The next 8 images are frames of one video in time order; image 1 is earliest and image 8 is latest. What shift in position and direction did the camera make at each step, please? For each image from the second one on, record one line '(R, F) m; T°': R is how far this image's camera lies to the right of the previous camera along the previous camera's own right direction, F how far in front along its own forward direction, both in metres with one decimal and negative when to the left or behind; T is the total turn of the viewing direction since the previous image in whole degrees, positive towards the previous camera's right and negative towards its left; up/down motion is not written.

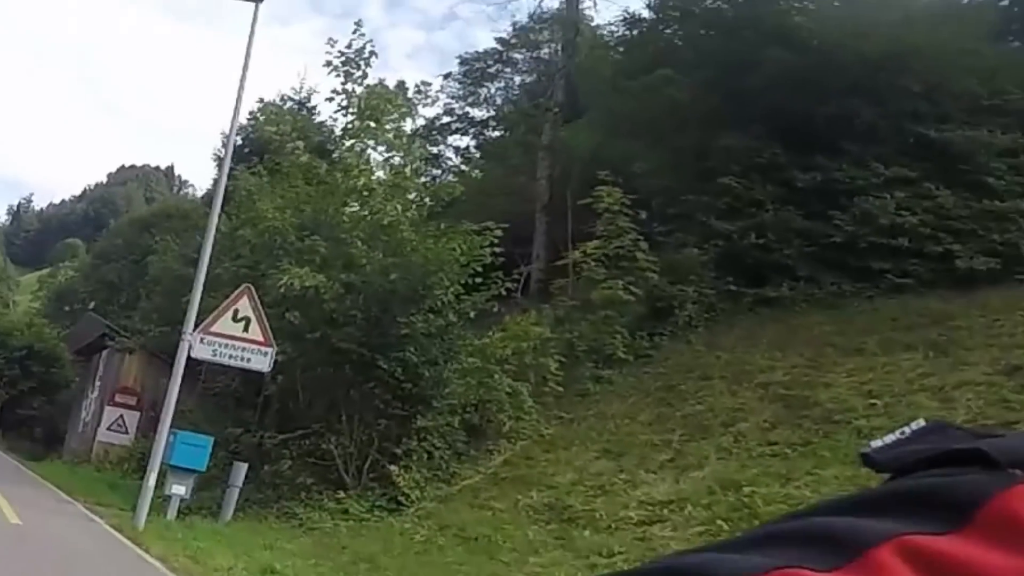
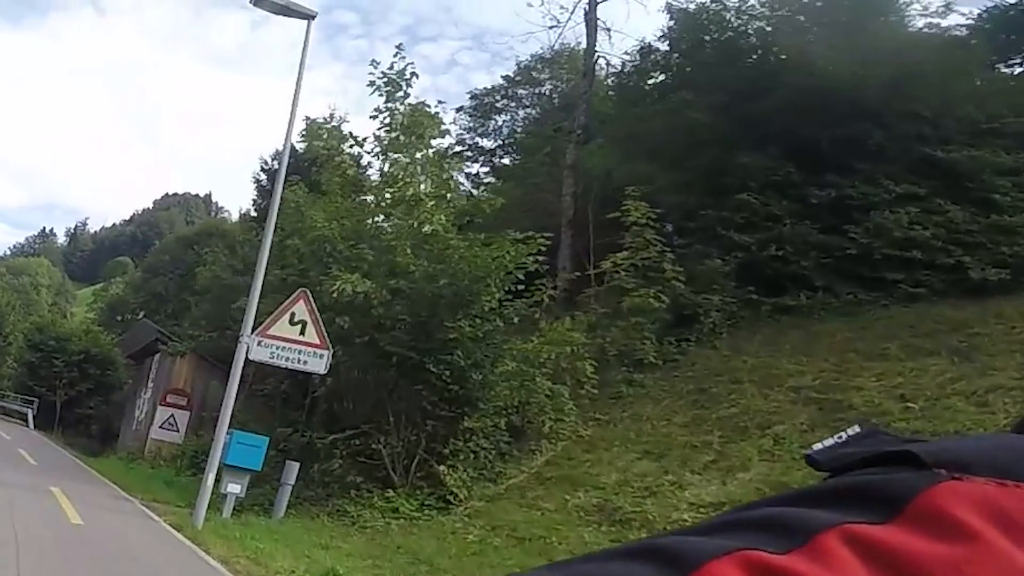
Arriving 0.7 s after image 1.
(-0.4, -0.5) m; 0°
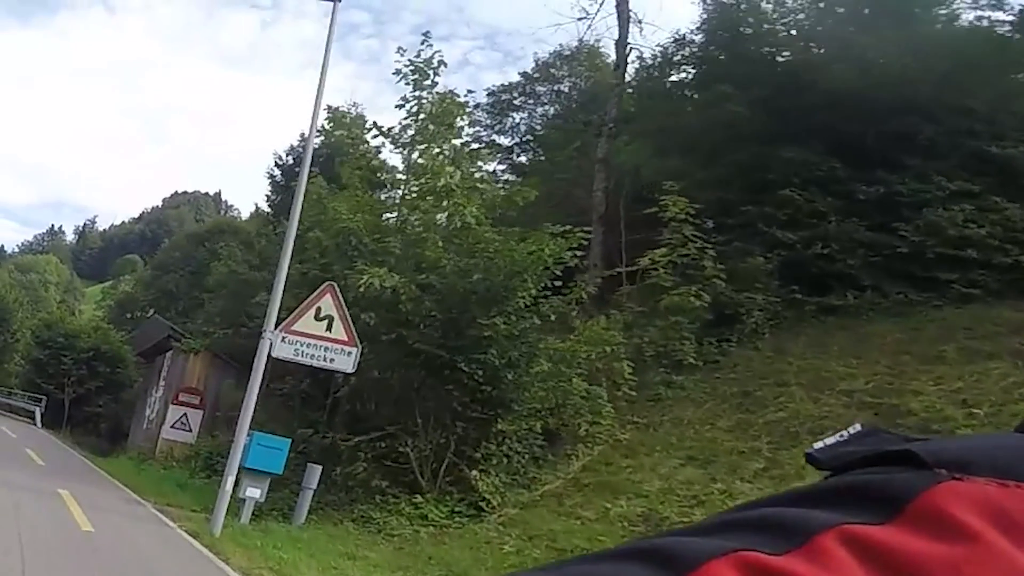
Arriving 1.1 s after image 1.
(-0.2, +0.9) m; 0°
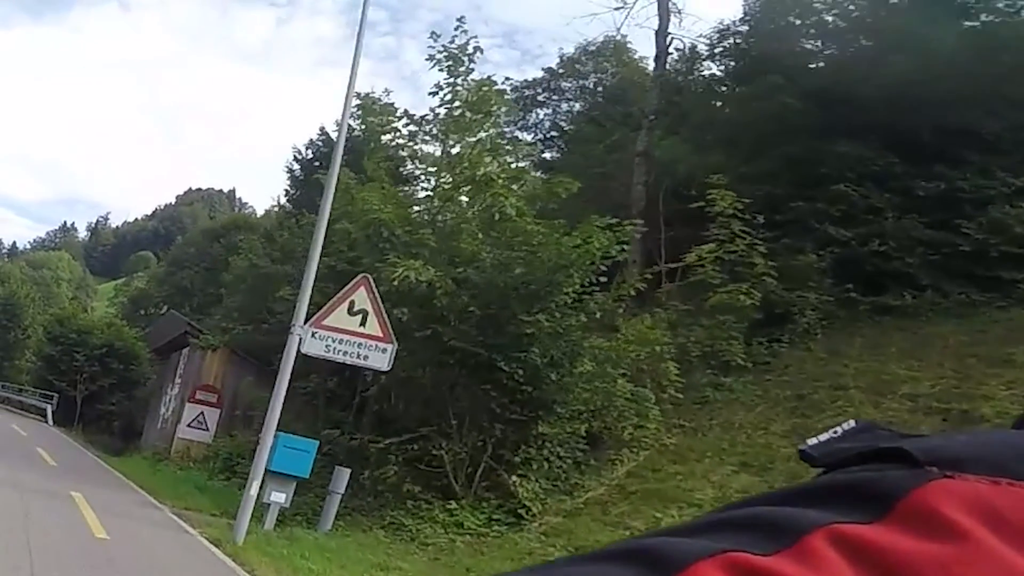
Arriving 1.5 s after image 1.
(-0.2, +1.0) m; 0°
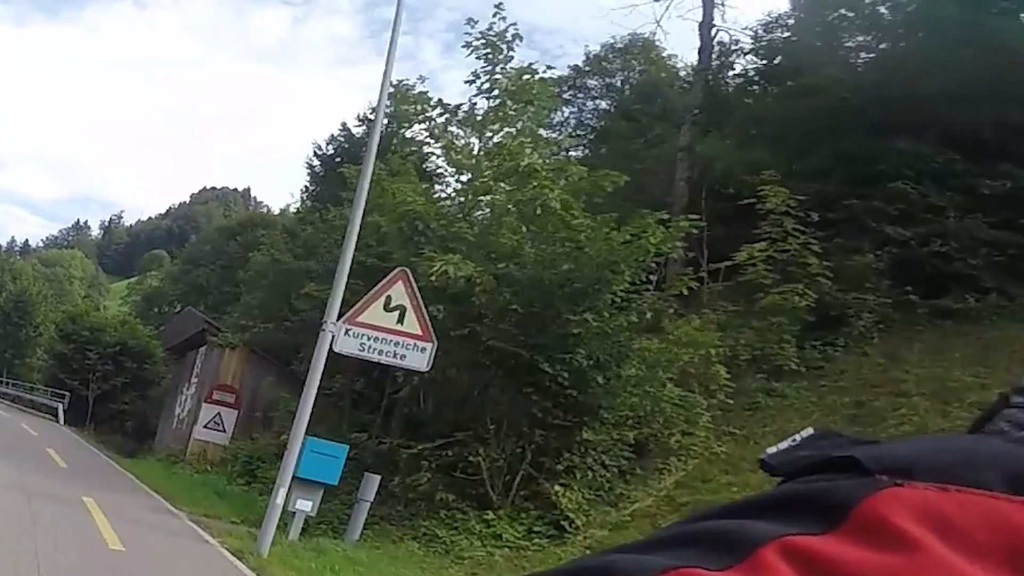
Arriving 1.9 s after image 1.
(-0.2, +0.9) m; 0°
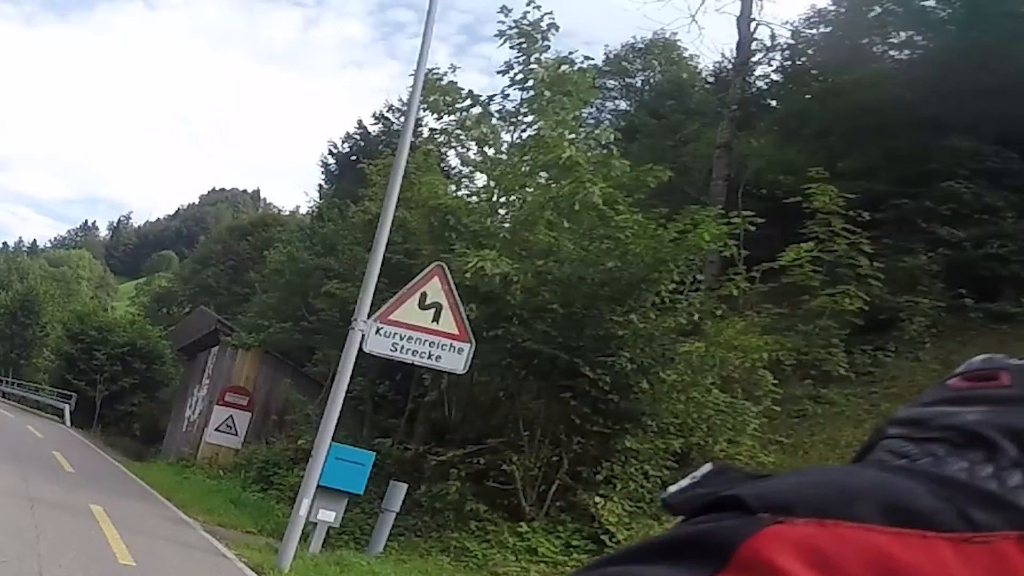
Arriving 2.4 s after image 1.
(-0.2, +0.9) m; 0°
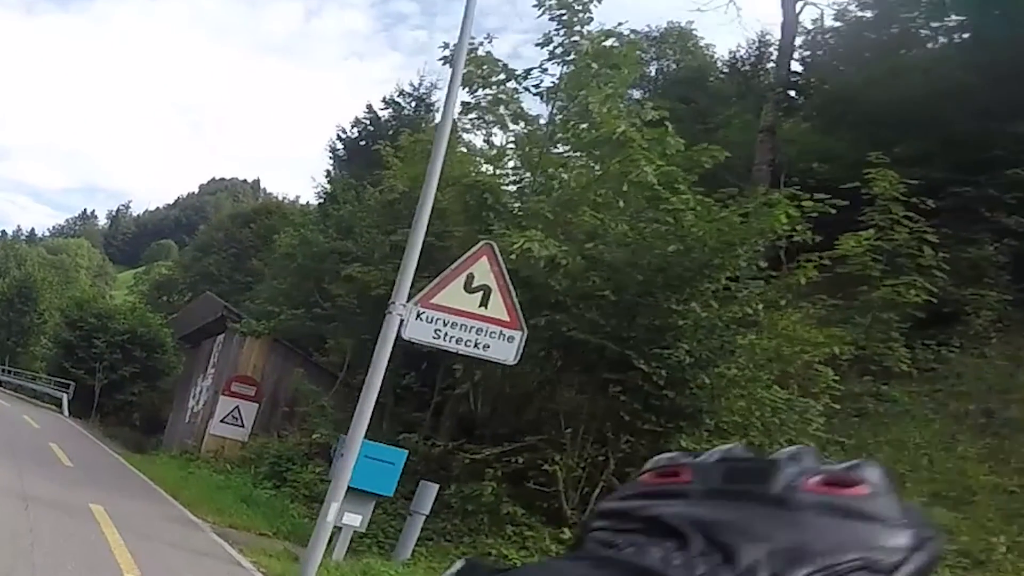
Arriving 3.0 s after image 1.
(-0.3, +1.2) m; 0°
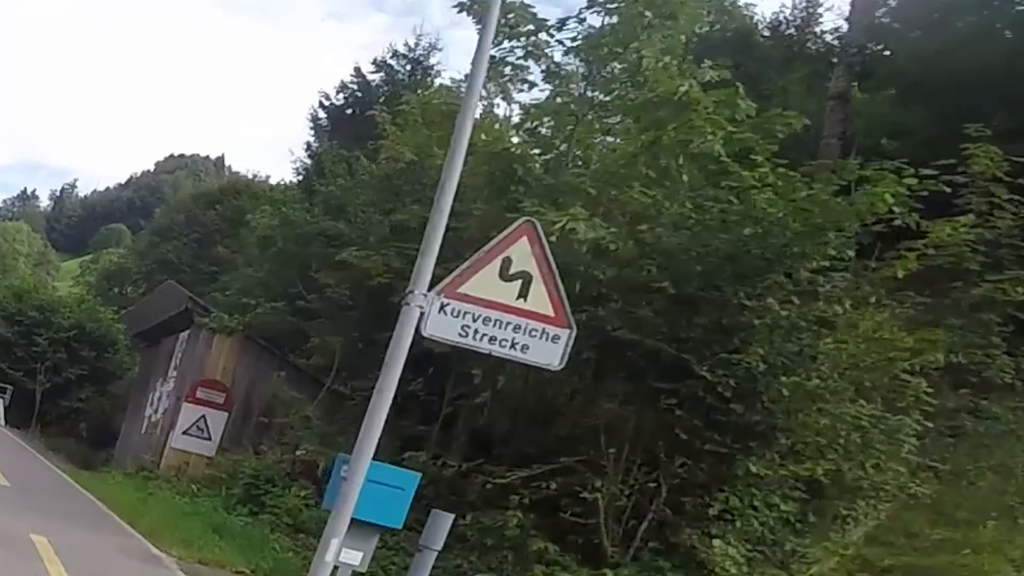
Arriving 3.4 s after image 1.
(-0.3, +2.2) m; 0°
